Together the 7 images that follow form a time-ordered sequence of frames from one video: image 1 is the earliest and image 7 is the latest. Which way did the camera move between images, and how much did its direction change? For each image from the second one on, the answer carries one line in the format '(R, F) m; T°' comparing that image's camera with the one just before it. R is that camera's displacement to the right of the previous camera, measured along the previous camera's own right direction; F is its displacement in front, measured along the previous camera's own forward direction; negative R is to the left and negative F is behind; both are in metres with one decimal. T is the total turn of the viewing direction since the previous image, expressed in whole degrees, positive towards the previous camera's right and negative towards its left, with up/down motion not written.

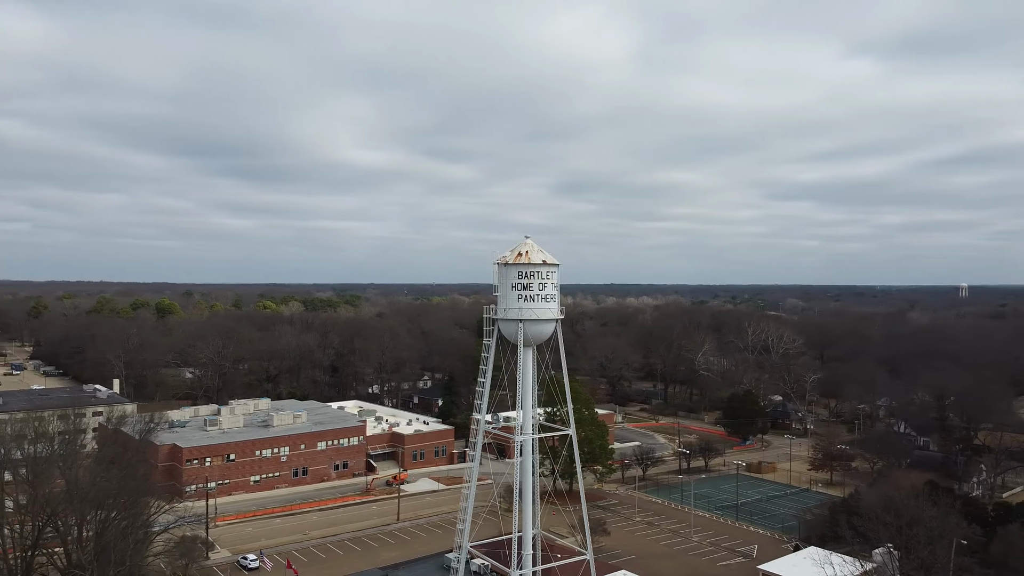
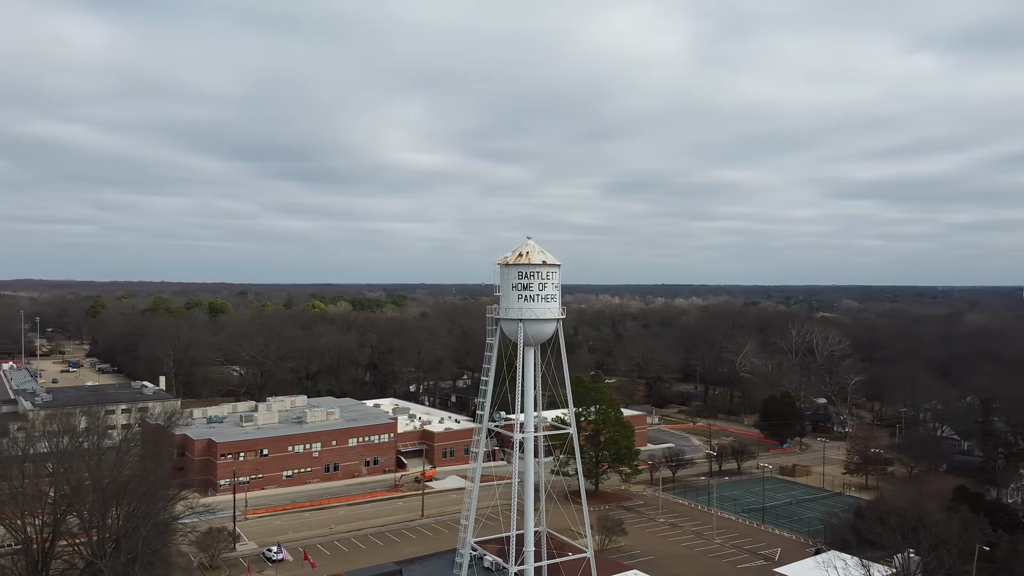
(+1.7, -0.3) m; -4°
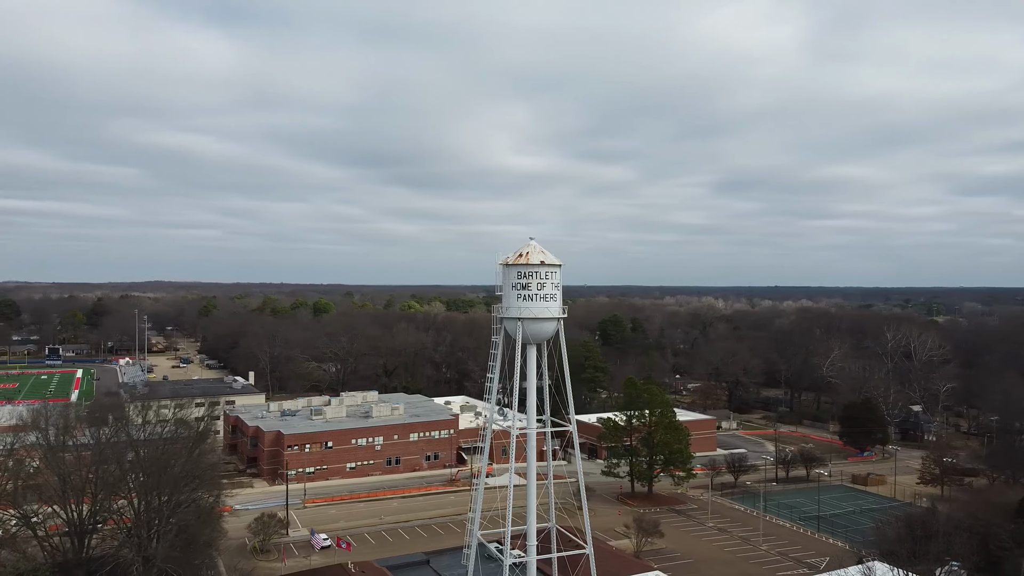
(+3.7, -0.4) m; -8°
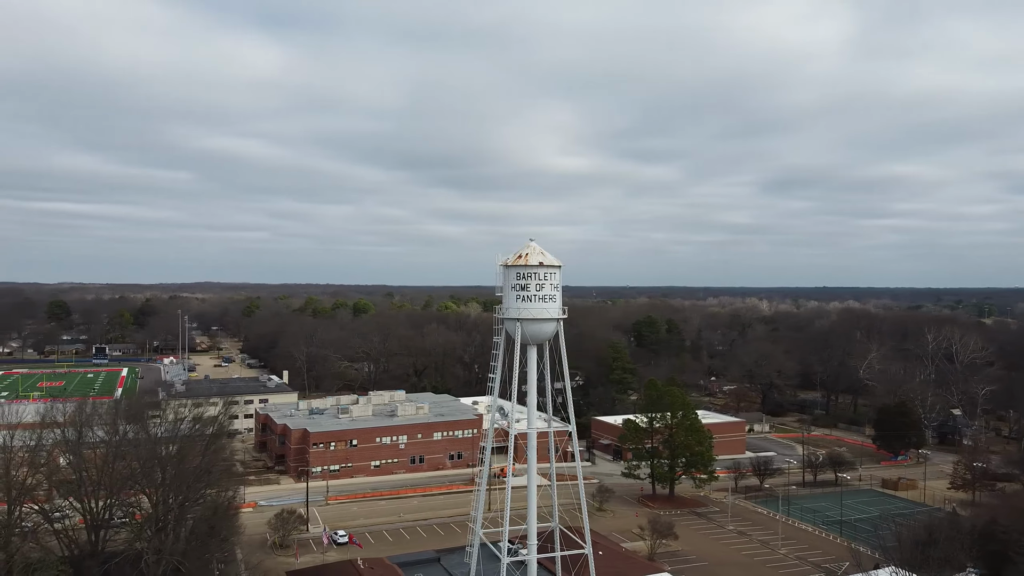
(+1.6, -0.2) m; -3°
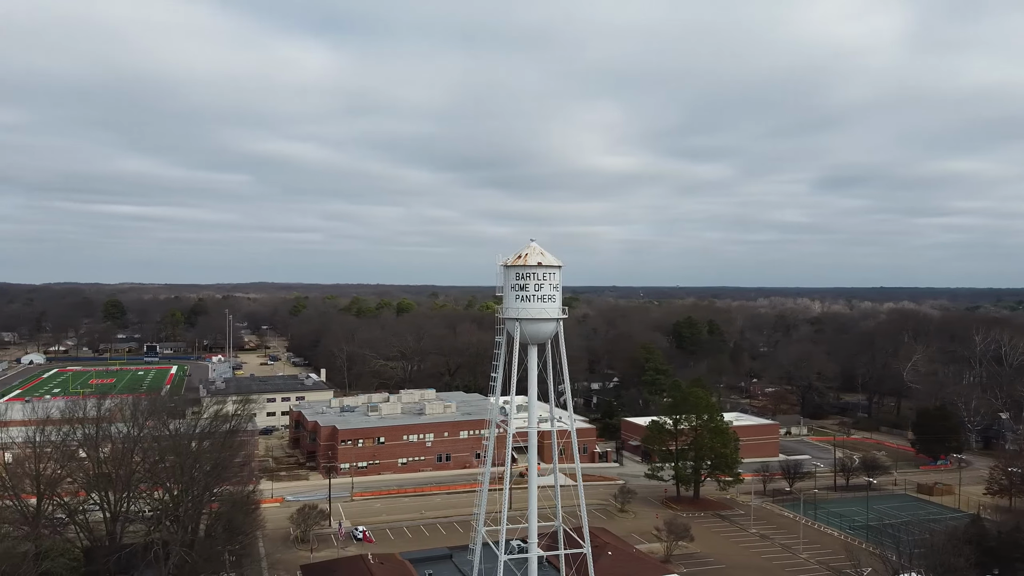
(+1.8, -0.1) m; -4°
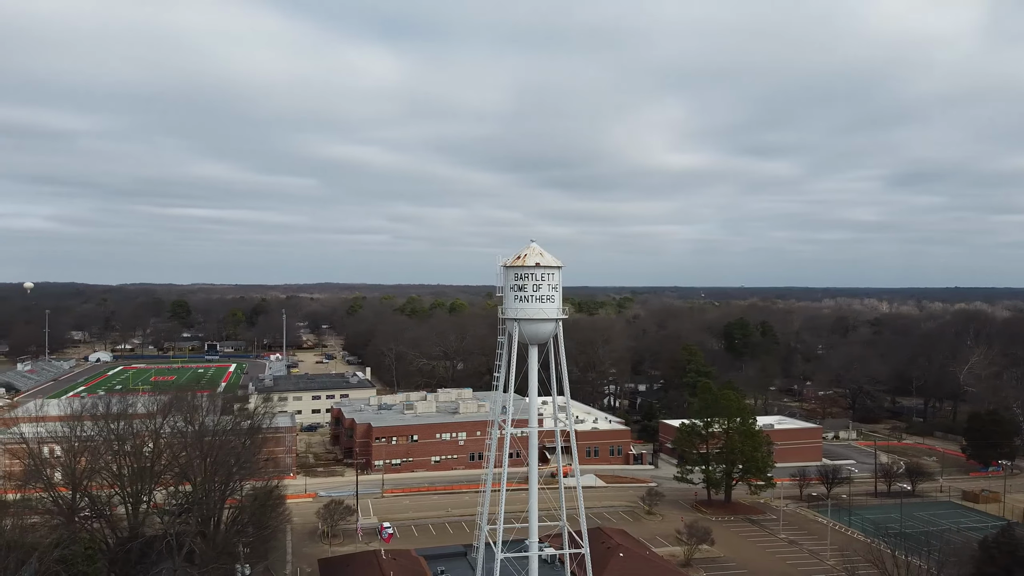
(+2.2, -0.1) m; -5°
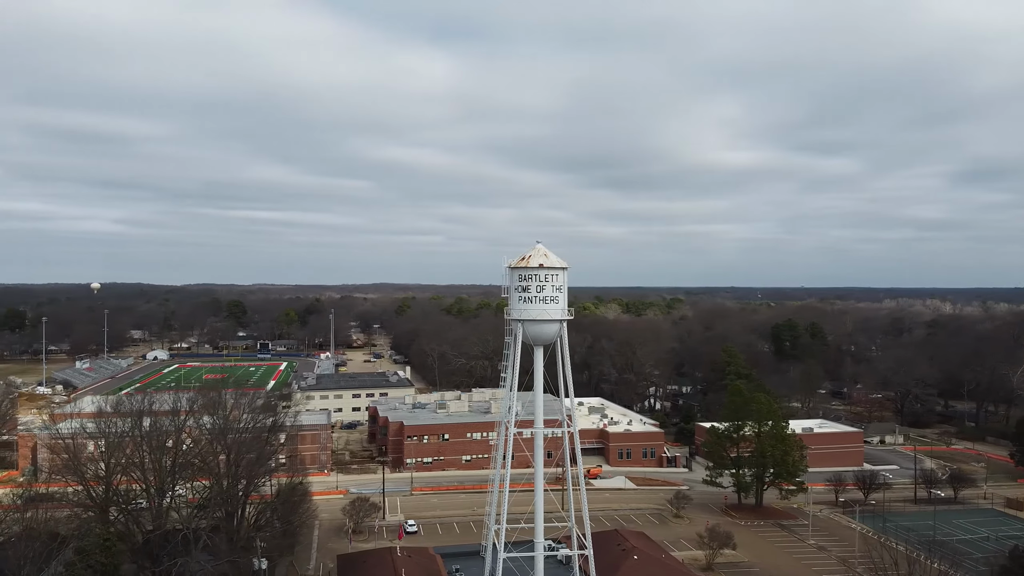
(+1.8, -0.1) m; -4°
